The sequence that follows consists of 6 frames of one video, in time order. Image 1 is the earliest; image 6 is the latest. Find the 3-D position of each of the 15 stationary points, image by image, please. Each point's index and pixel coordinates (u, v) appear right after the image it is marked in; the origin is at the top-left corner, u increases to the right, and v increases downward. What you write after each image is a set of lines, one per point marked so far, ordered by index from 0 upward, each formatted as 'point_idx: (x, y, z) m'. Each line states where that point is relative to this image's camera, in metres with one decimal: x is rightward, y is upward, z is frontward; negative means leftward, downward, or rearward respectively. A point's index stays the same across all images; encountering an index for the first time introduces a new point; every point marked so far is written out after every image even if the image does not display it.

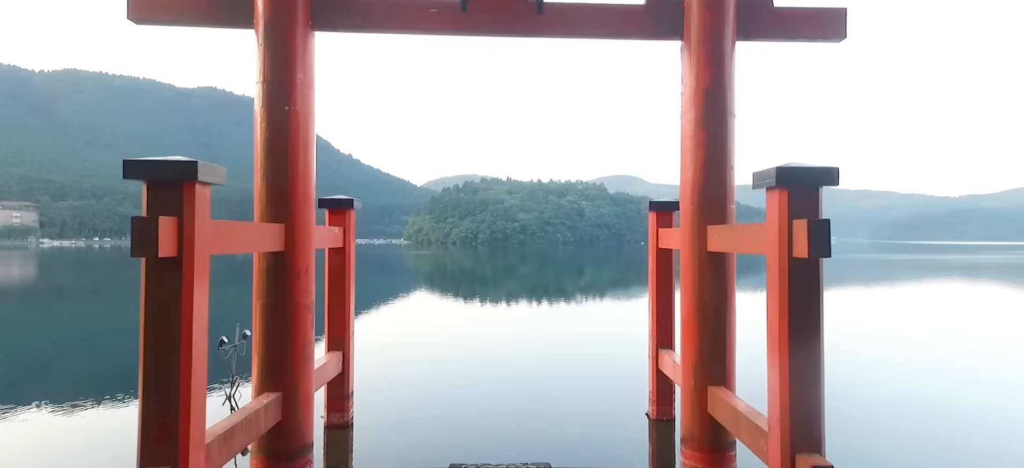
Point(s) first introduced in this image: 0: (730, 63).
0: (+1.1, +0.9, +3.0) m
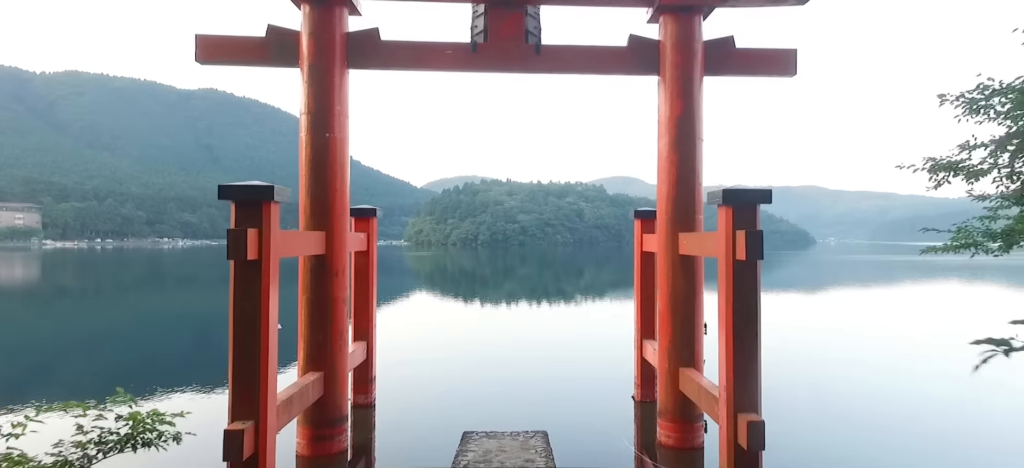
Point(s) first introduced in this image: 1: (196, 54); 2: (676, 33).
0: (+1.2, +0.9, +3.6) m
1: (-1.9, +1.1, +3.6) m
2: (+1.0, +1.2, +3.6) m
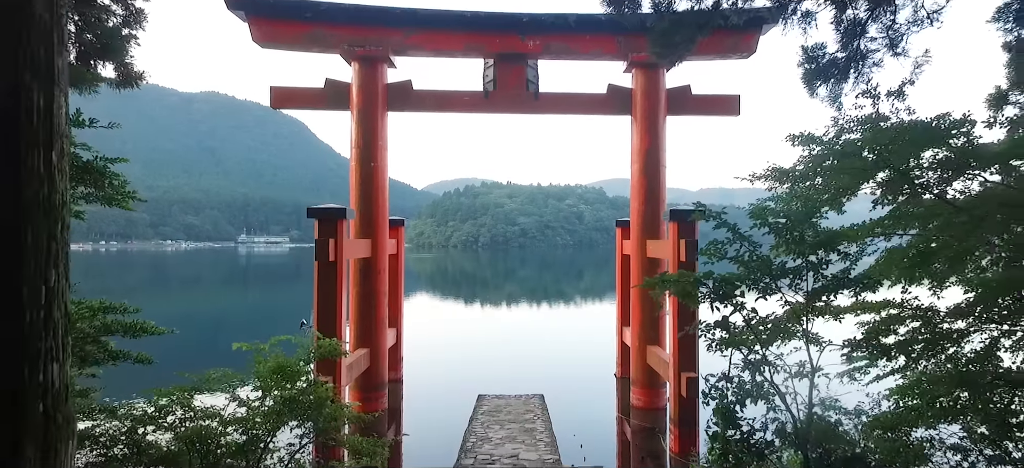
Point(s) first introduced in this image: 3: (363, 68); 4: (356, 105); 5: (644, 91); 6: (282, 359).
0: (+1.2, +0.8, +4.6) m
1: (-1.9, +1.0, +4.6) m
2: (+1.0, +1.2, +4.6) m
3: (-1.1, +1.3, +4.5) m
4: (-1.2, +1.0, +4.5) m
5: (+1.0, +1.1, +4.6) m
6: (-0.8, -0.4, +2.1) m
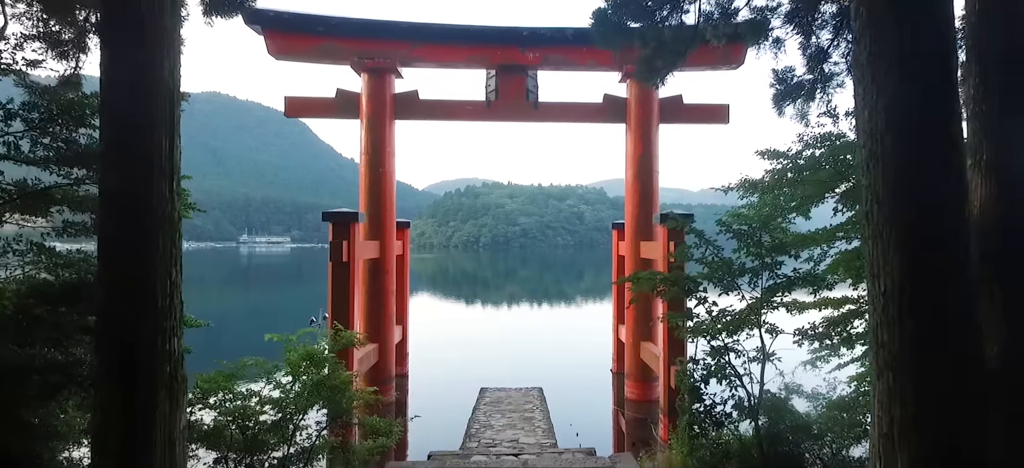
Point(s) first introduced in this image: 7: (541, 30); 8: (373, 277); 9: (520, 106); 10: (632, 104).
0: (+1.2, +0.8, +4.9) m
1: (-1.9, +1.0, +4.9) m
2: (+1.1, +1.2, +4.9) m
3: (-1.1, +1.3, +4.8) m
4: (-1.2, +1.0, +4.8) m
5: (+1.0, +1.1, +4.9) m
6: (-0.8, -0.5, +2.3) m
7: (+0.2, +1.6, +4.7) m
8: (-1.1, -0.3, +4.7) m
9: (+0.1, +1.1, +5.0) m
10: (+1.0, +1.1, +4.9) m
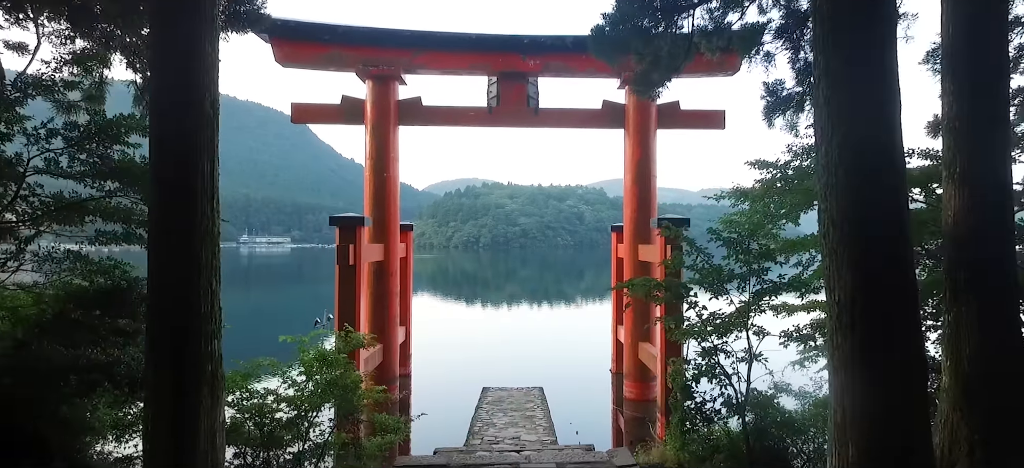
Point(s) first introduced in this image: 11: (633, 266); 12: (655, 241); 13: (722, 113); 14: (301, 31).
0: (+1.2, +0.8, +5.0) m
1: (-1.9, +1.0, +5.0) m
2: (+1.1, +1.1, +5.0) m
3: (-1.1, +1.2, +4.9) m
4: (-1.2, +0.9, +4.9) m
5: (+1.1, +1.1, +5.0) m
6: (-0.8, -0.5, +2.4) m
7: (+0.2, +1.6, +4.8) m
8: (-1.1, -0.4, +4.8) m
9: (+0.1, +1.1, +5.1) m
10: (+1.0, +1.1, +5.0) m
11: (+1.0, -0.3, +5.0) m
12: (+1.2, -0.1, +5.0) m
13: (+1.8, +1.1, +5.1) m
14: (-1.7, +1.6, +4.6) m
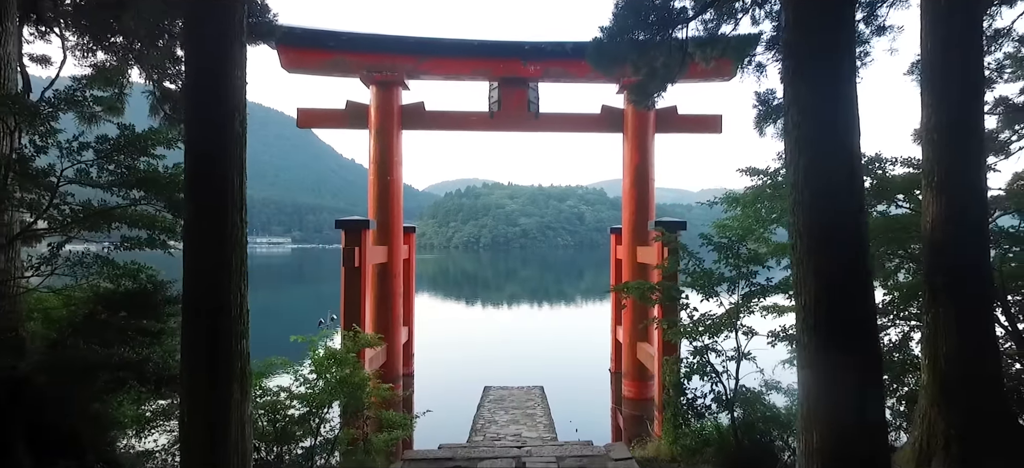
0: (+1.2, +0.8, +5.1) m
1: (-1.9, +1.0, +5.1) m
2: (+1.1, +1.1, +5.1) m
3: (-1.1, +1.2, +5.0) m
4: (-1.2, +0.9, +5.0) m
5: (+1.1, +1.1, +5.1) m
6: (-0.8, -0.5, +2.5) m
7: (+0.2, +1.6, +4.9) m
8: (-1.1, -0.4, +4.9) m
9: (+0.1, +1.0, +5.2) m
10: (+1.0, +1.0, +5.1) m
11: (+1.0, -0.3, +5.1) m
12: (+1.2, -0.1, +5.1) m
13: (+1.8, +1.0, +5.2) m
14: (-1.7, +1.6, +4.7) m
